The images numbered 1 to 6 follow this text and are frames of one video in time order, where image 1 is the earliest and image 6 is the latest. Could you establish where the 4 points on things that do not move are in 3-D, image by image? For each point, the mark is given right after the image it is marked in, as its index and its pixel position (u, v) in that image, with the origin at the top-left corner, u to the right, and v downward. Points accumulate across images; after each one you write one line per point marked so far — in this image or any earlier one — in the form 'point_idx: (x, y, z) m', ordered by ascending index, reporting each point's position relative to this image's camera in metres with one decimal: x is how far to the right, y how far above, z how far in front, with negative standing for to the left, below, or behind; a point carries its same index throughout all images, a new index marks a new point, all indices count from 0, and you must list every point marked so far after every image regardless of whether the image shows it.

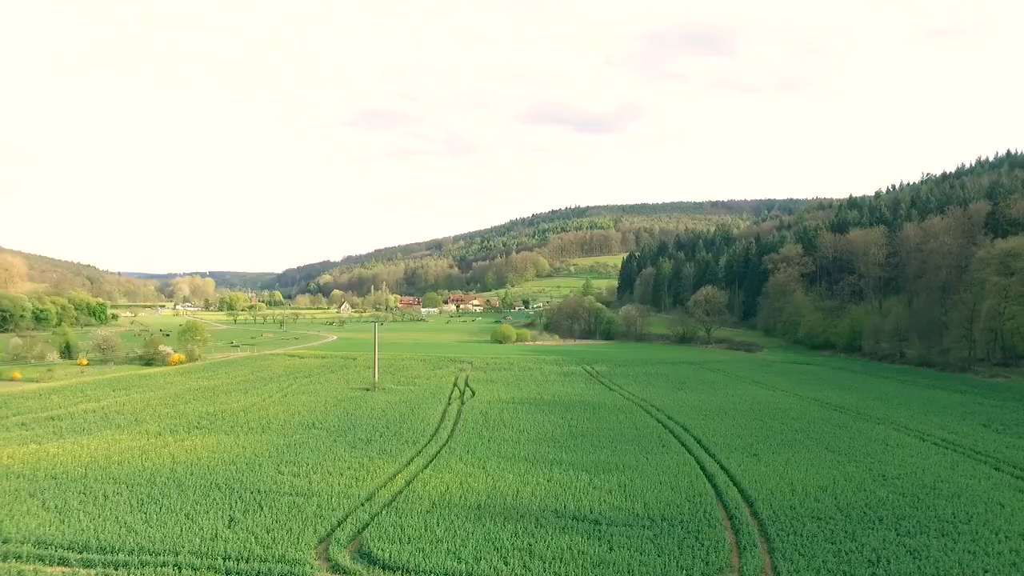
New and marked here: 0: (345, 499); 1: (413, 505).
0: (-5.2, -6.5, +18.7) m
1: (-3.0, -6.6, +18.2) m
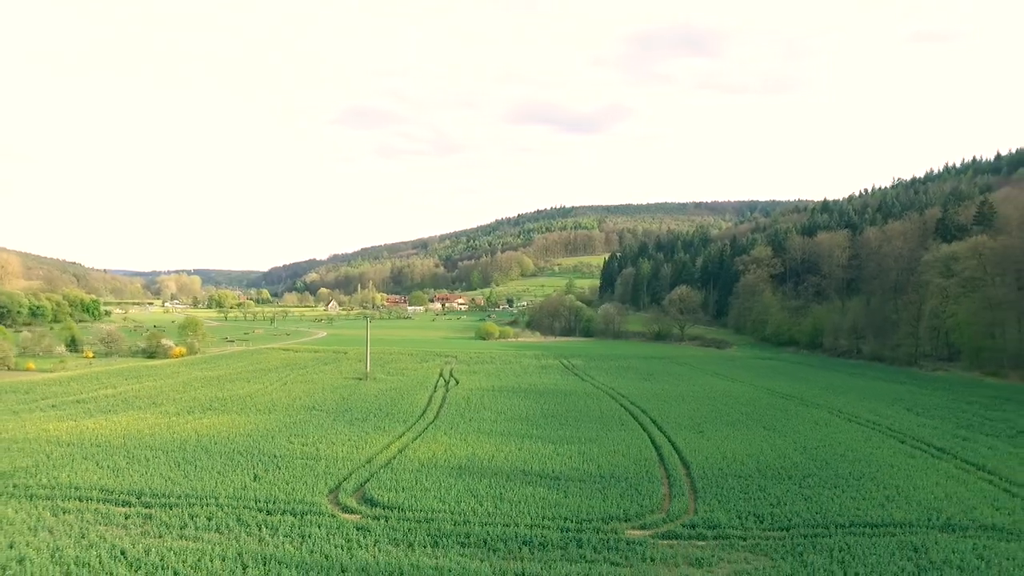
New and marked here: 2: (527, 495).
0: (-6.1, -6.4, +22.4) m
1: (-3.9, -6.5, +22.0) m
2: (+0.5, -6.6, +19.4) m
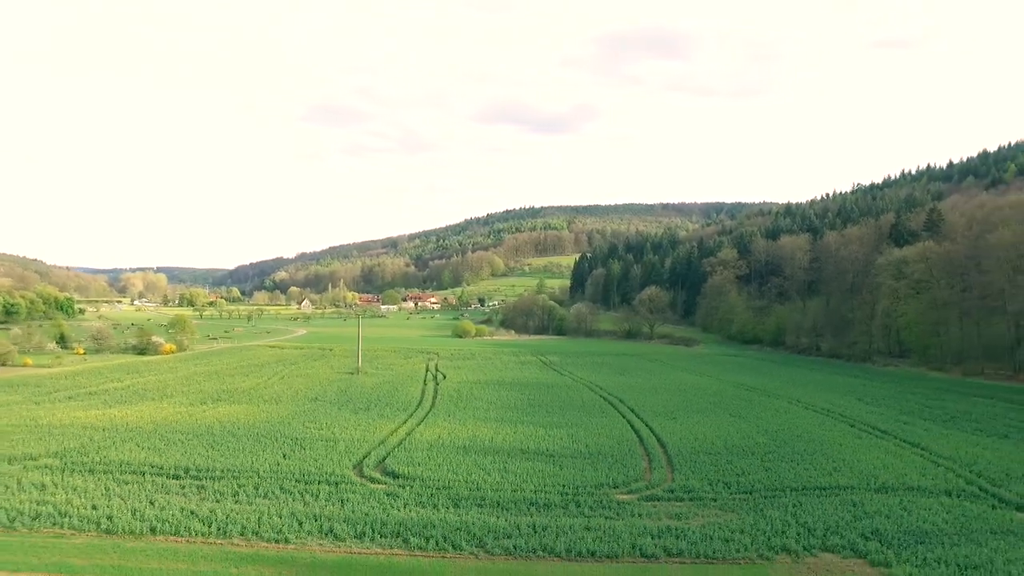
0: (-6.2, -6.4, +24.9) m
1: (-3.9, -6.5, +24.6) m
2: (+0.6, -6.6, +22.2) m
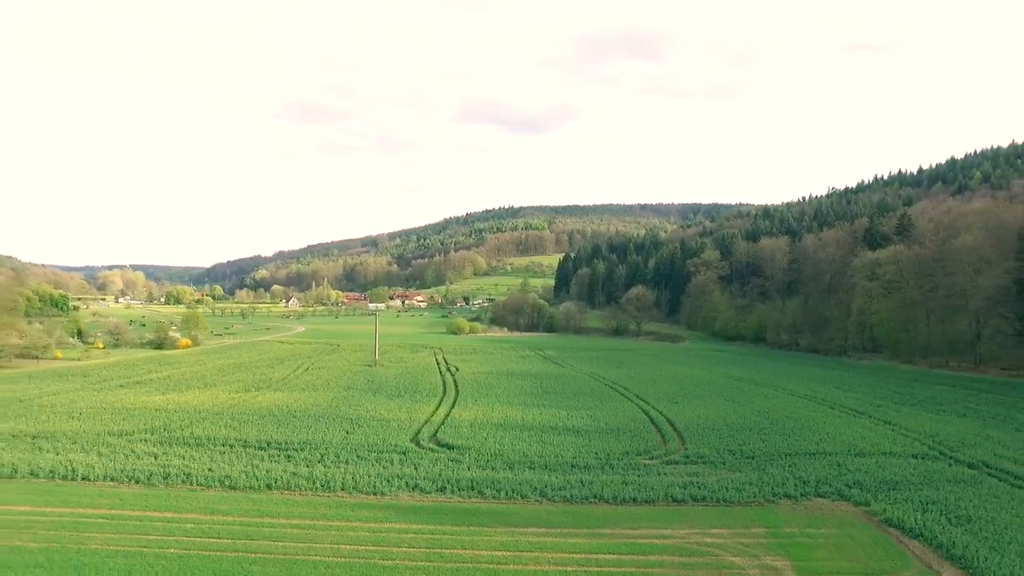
0: (-4.7, -6.3, +28.1) m
1: (-2.5, -6.3, +27.9) m
2: (+2.1, -6.5, +25.7) m
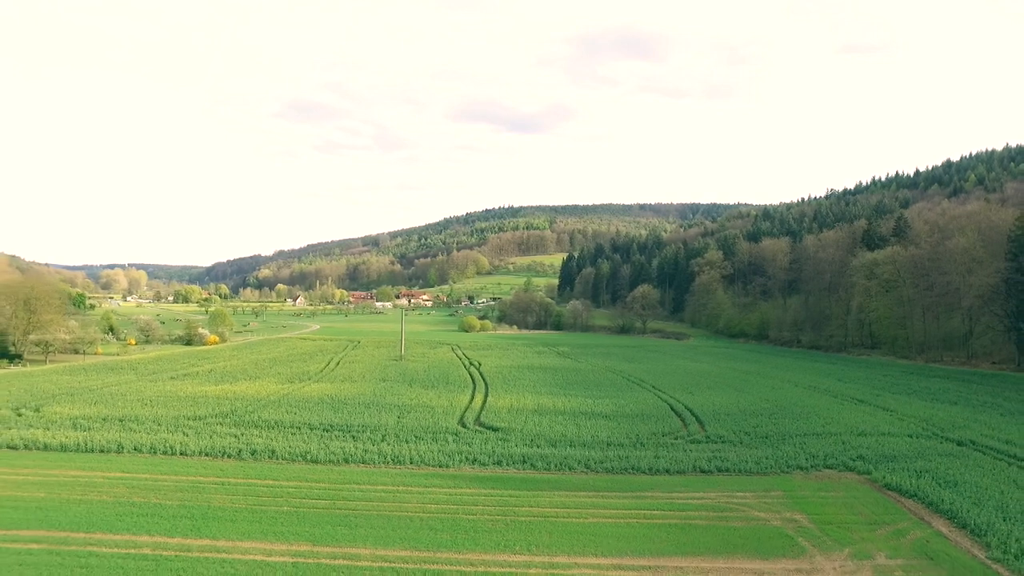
0: (-3.0, -6.2, +30.8) m
1: (-0.8, -6.2, +30.6) m
2: (+3.8, -6.4, +28.4) m
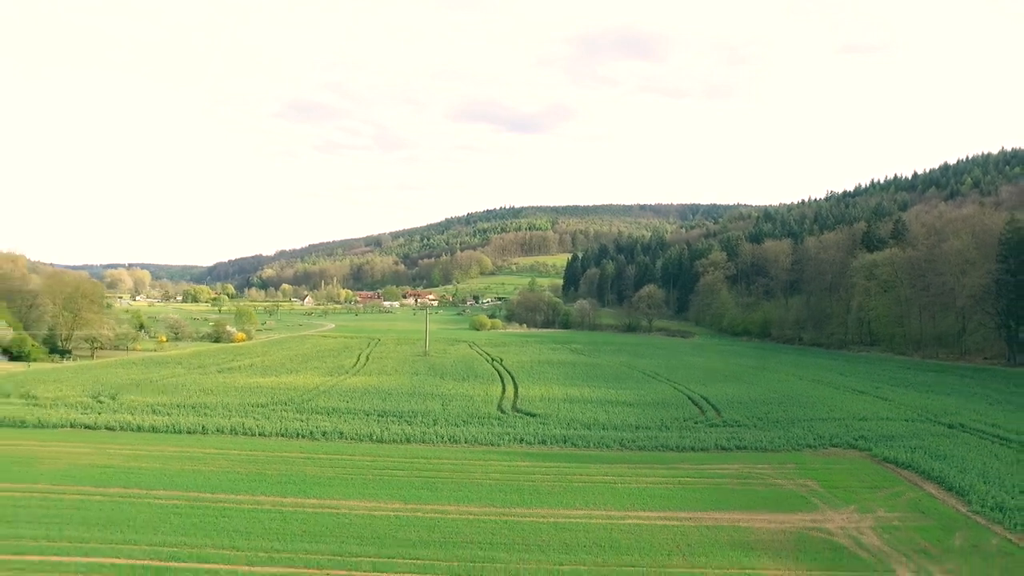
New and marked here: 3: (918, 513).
0: (-1.3, -6.1, +33.6) m
1: (+0.9, -6.2, +33.4) m
2: (+5.5, -6.3, +31.2) m
3: (+11.5, -6.4, +16.9) m
